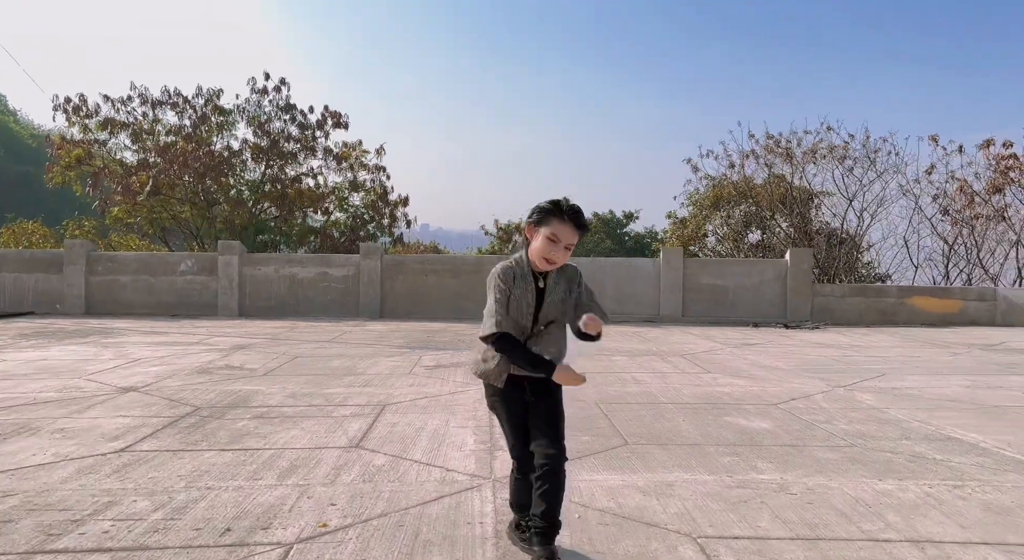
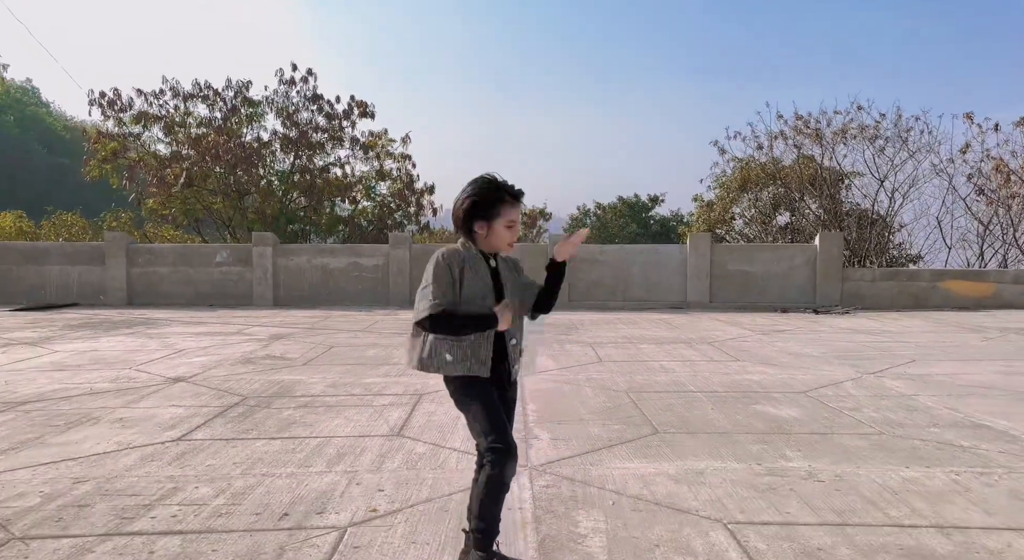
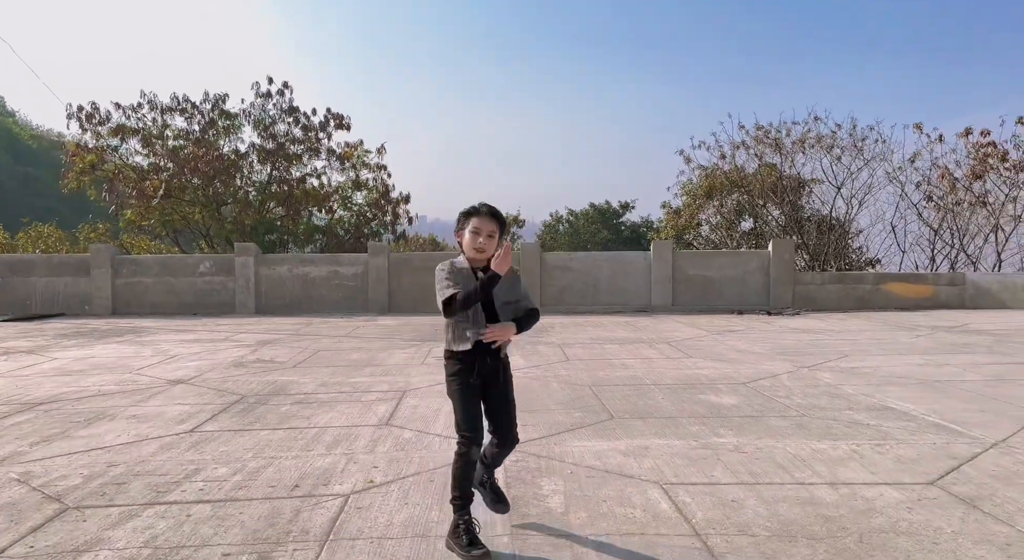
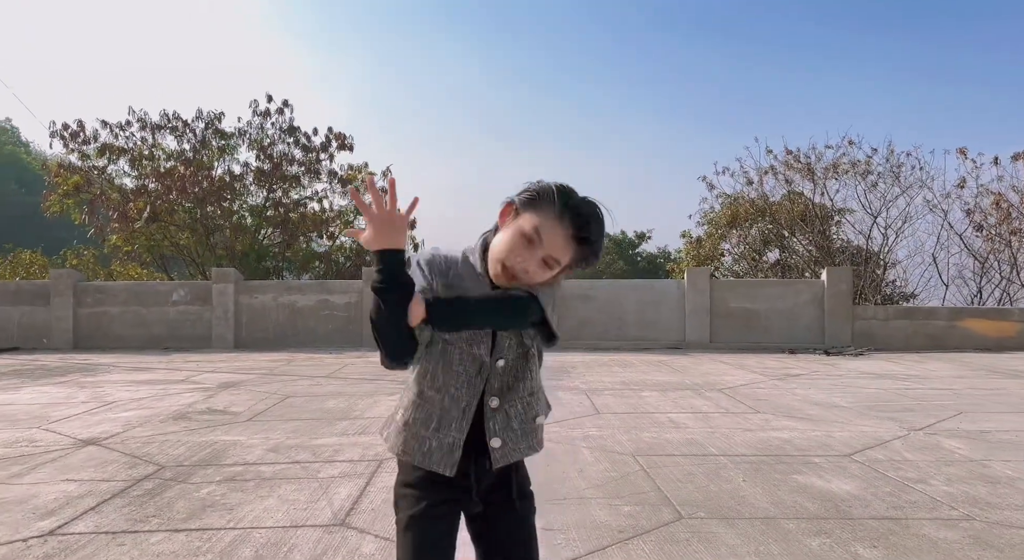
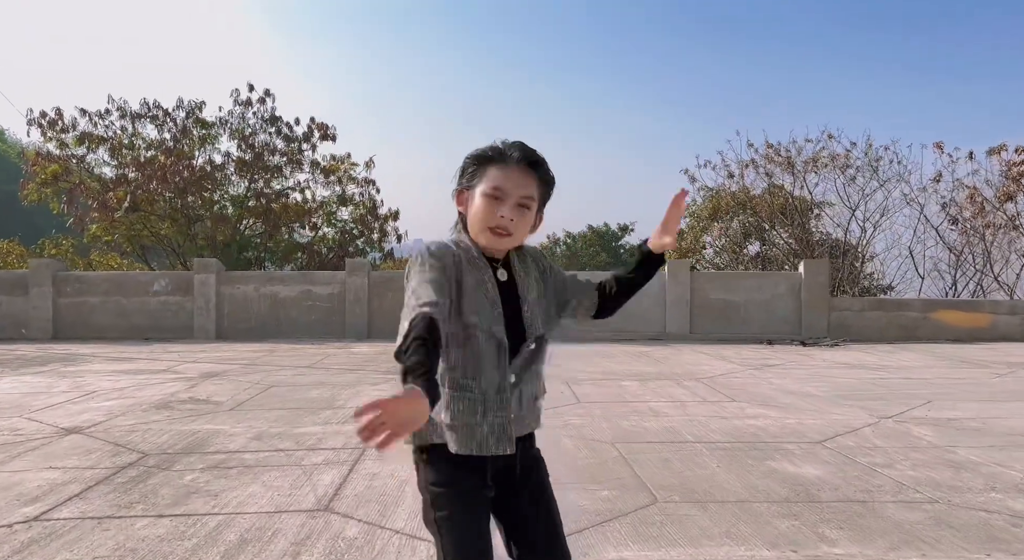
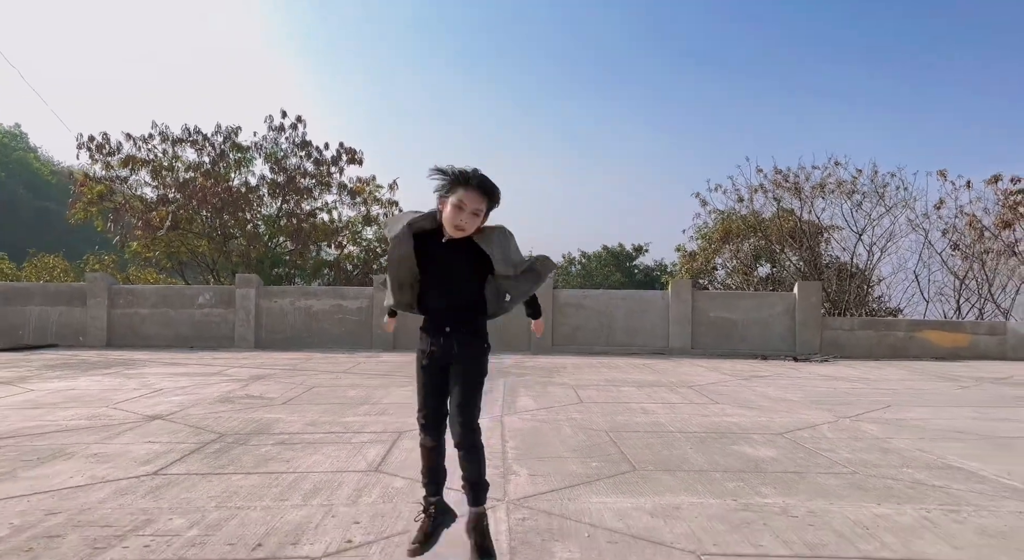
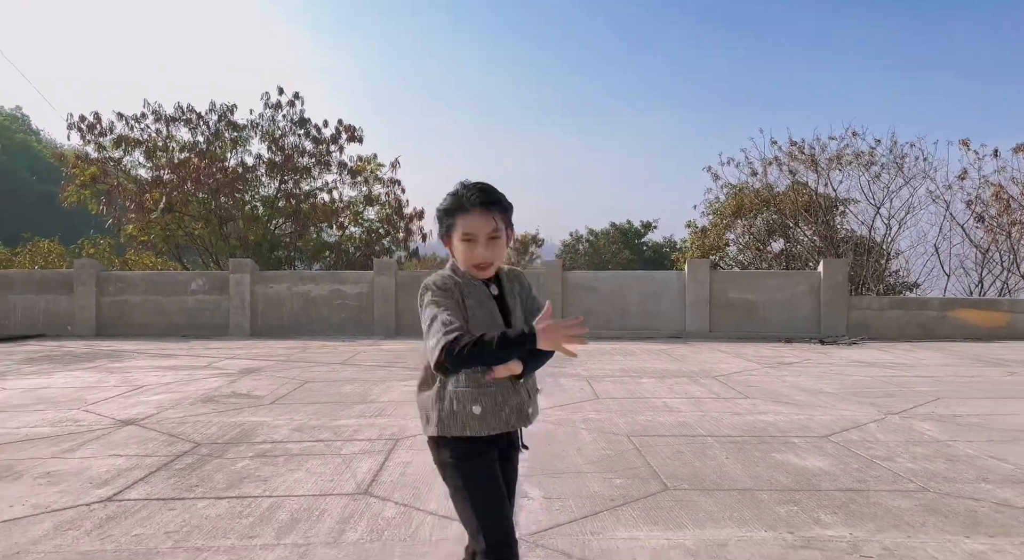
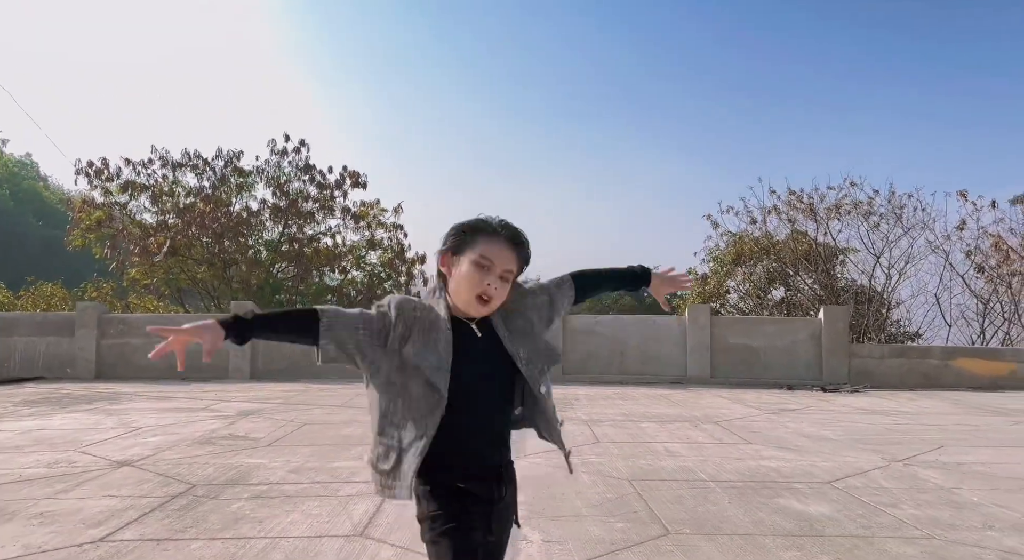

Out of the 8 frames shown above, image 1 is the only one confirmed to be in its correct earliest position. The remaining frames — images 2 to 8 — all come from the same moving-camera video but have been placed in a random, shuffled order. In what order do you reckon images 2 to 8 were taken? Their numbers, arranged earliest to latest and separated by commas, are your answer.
5, 4, 7, 2, 8, 6, 3
